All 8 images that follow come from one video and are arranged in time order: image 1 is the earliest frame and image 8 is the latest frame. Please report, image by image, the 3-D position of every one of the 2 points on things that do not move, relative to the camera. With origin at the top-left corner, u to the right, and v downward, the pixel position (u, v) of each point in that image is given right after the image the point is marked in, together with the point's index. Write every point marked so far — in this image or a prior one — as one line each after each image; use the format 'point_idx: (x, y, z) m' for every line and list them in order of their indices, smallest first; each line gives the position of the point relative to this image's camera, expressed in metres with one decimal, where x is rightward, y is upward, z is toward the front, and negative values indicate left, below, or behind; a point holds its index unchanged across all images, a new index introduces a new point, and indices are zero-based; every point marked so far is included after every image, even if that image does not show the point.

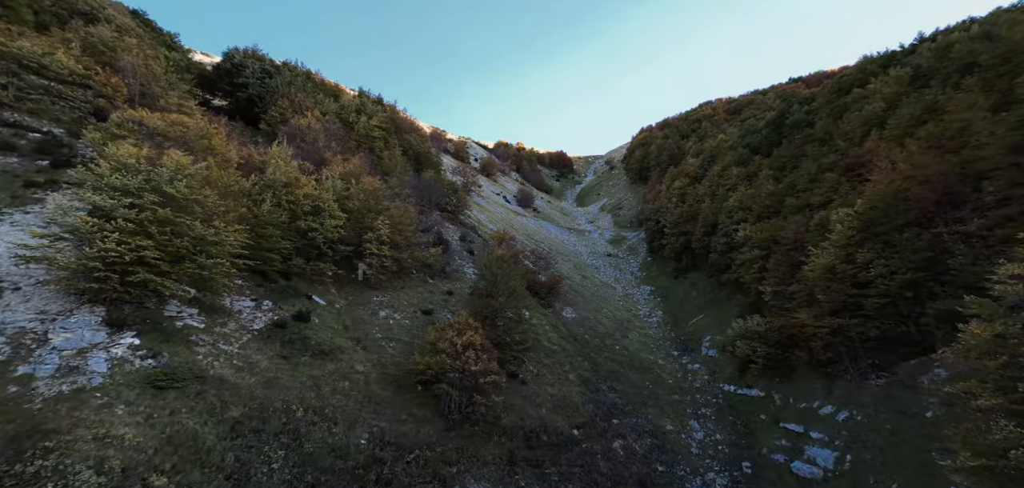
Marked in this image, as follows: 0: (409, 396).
0: (-3.4, -5.1, +14.4) m
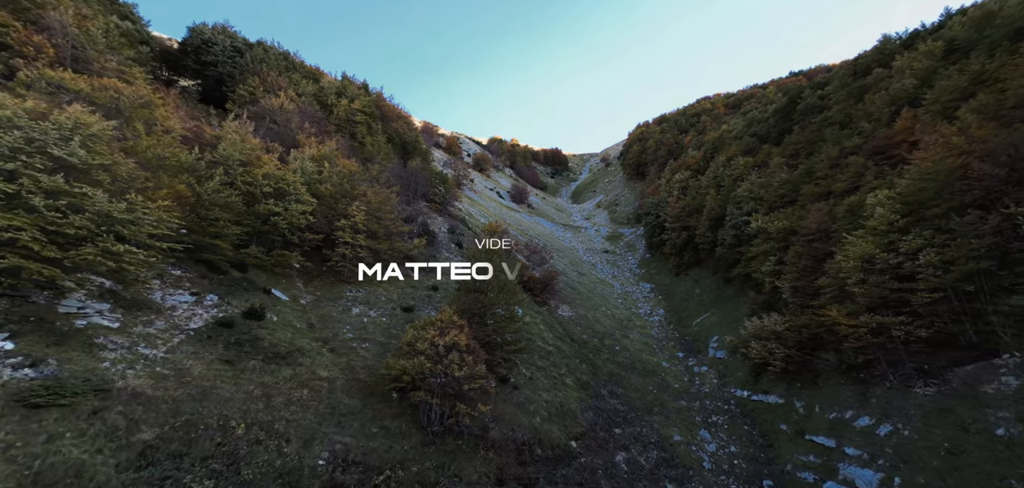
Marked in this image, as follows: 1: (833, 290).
0: (-3.8, -4.7, +12.4) m
1: (+10.0, -1.4, +13.3) m
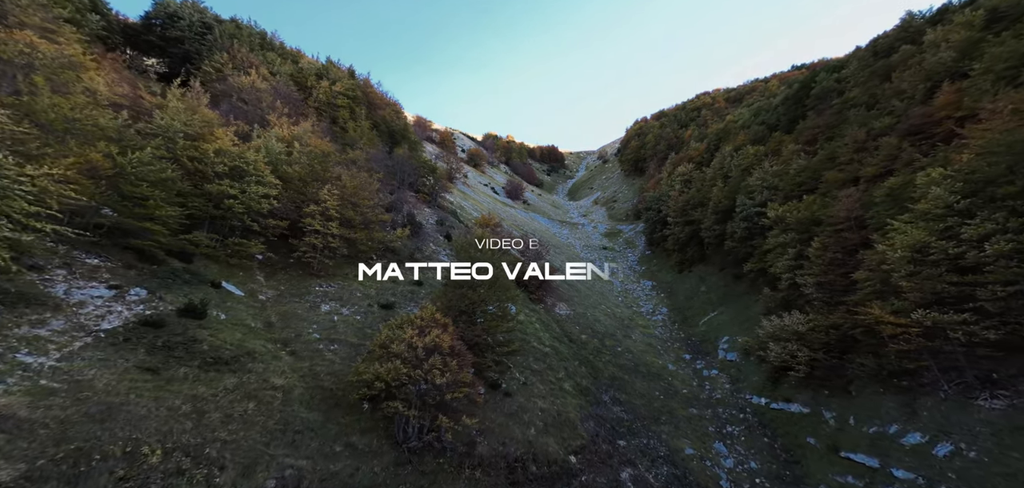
0: (-4.0, -4.4, +10.5) m
1: (+9.8, -1.1, +11.5) m
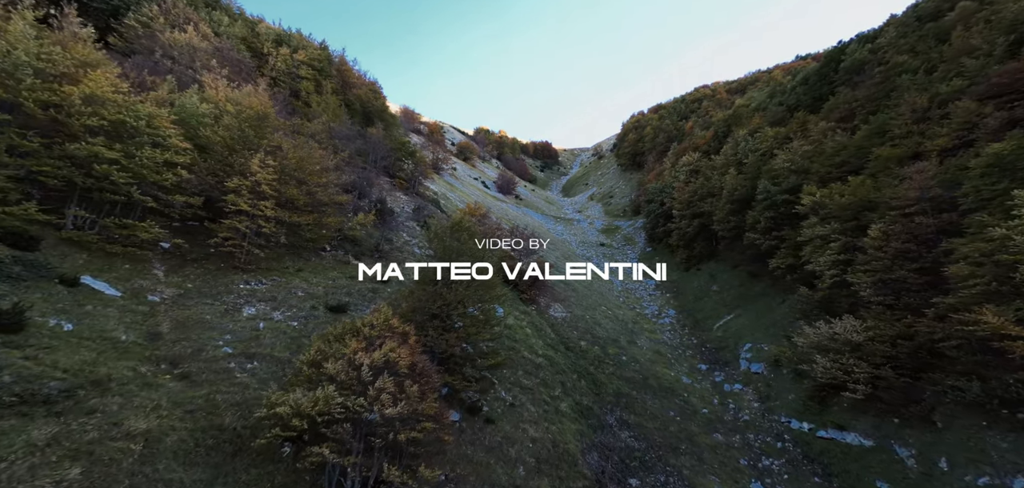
0: (-4.4, -4.0, +7.3) m
1: (+9.4, -0.8, +8.5) m
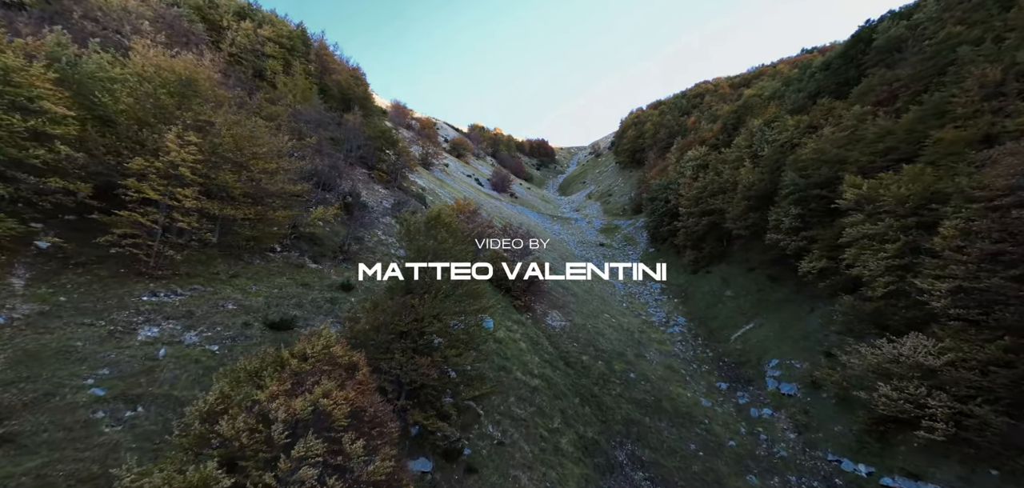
0: (-4.6, -4.0, +4.8) m
1: (+9.2, -0.8, +6.1) m
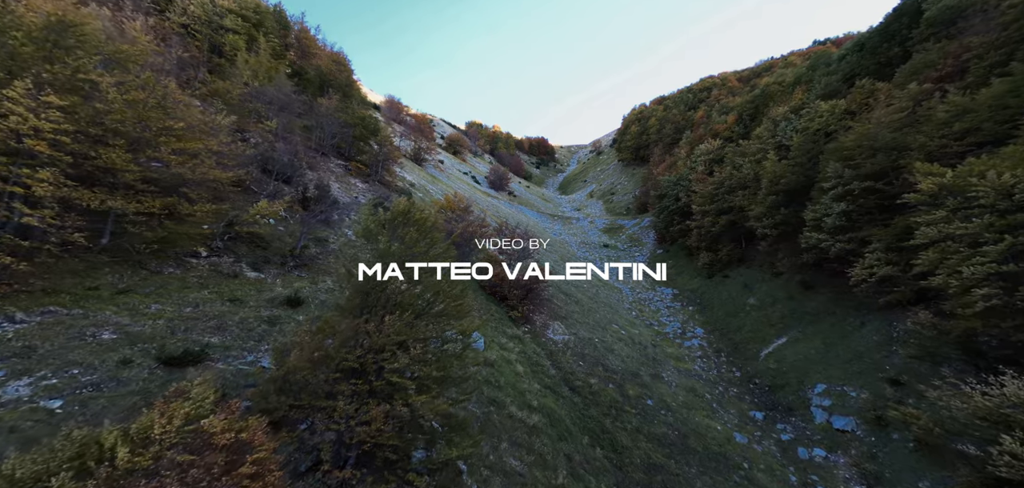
0: (-4.8, -4.0, +2.1) m
1: (+9.0, -0.9, +3.4) m
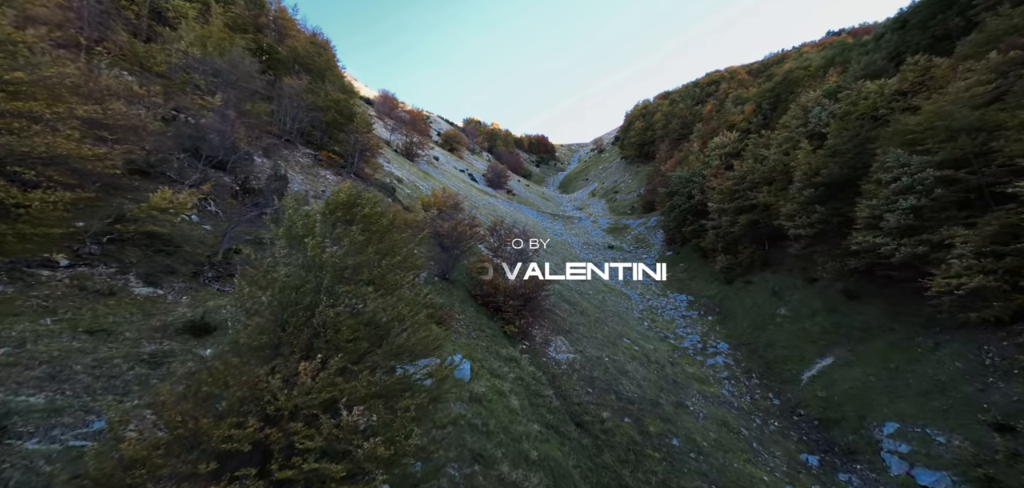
0: (-4.9, -4.1, -0.6) m
1: (+8.9, -0.9, +0.7) m
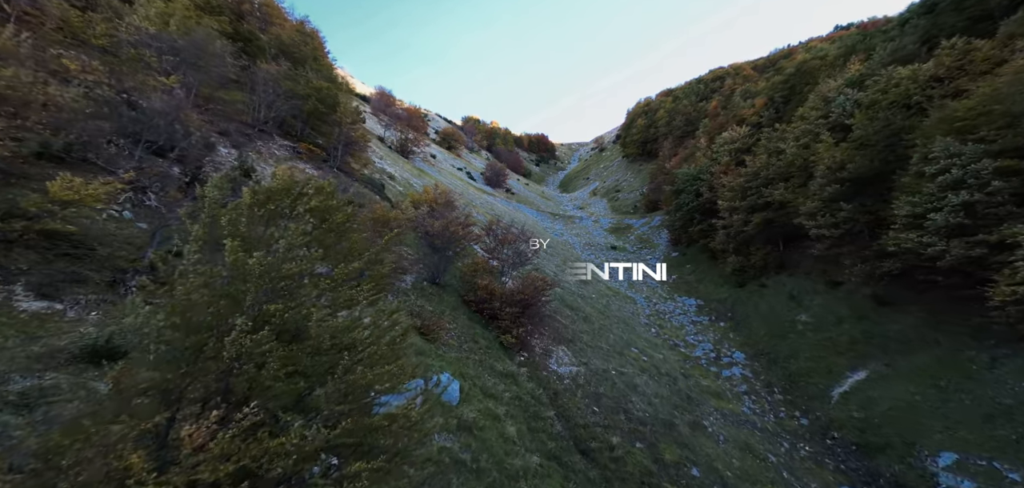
0: (-5.0, -4.1, -2.1) m
1: (+8.8, -1.0, -0.8) m
